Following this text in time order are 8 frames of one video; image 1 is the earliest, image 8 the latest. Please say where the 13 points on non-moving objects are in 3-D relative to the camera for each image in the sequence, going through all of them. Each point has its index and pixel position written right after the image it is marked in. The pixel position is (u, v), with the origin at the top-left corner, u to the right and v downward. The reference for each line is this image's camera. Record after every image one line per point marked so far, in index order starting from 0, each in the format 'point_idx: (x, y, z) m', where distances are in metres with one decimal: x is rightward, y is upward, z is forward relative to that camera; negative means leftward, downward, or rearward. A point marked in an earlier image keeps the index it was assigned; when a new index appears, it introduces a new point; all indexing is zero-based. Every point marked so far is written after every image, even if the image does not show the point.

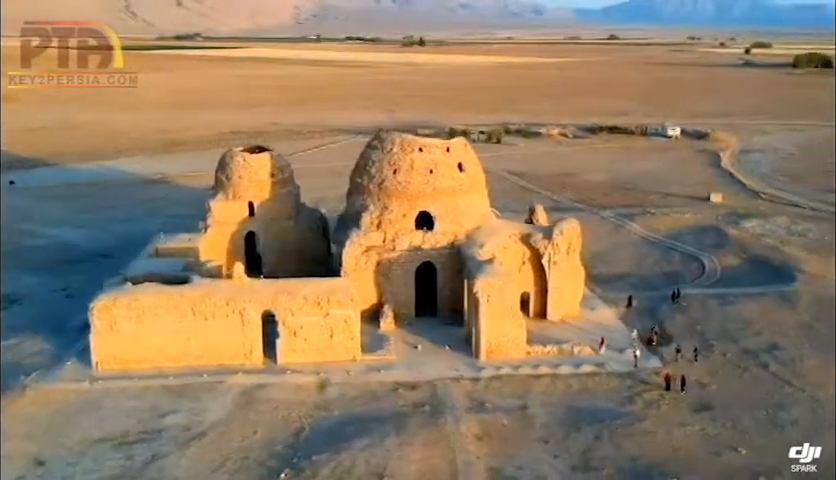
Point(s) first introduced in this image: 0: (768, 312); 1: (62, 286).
0: (+7.6, -1.5, +17.5) m
1: (-8.7, -1.1, +19.9) m
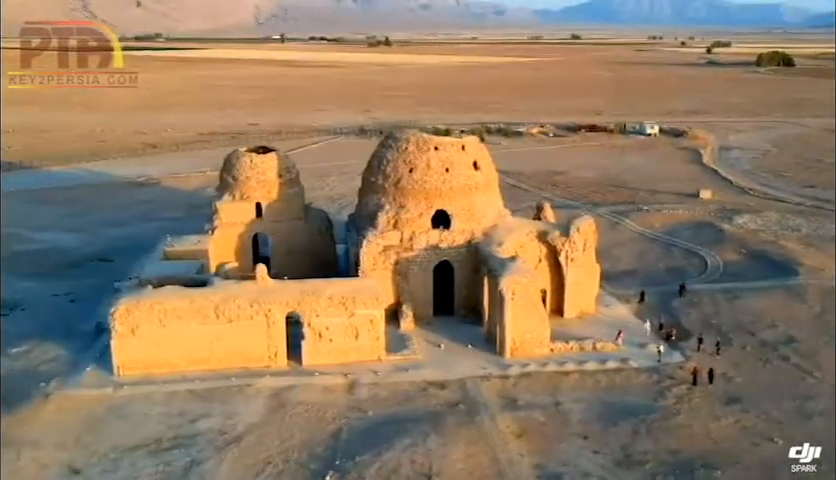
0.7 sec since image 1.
0: (+7.9, -1.4, +17.8) m
1: (-8.5, -1.2, +19.5) m
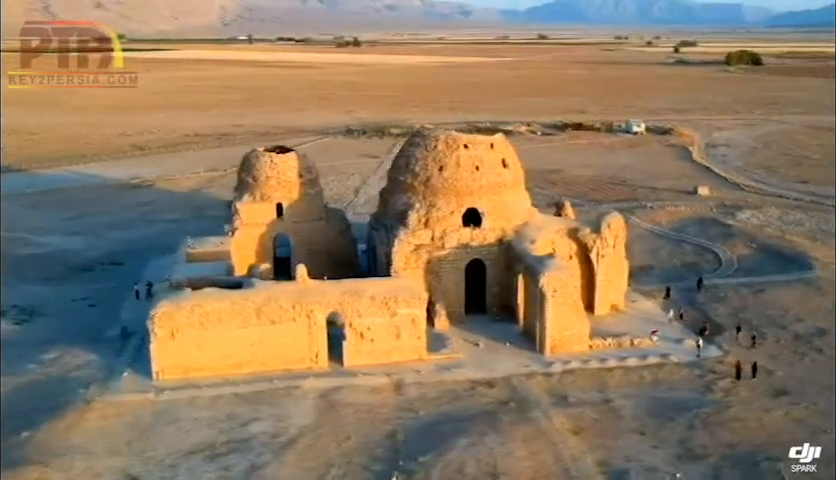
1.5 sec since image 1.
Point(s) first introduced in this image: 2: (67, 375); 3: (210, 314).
0: (+8.5, -1.3, +18.0) m
1: (-7.9, -1.3, +19.1) m
2: (-6.2, -2.4, +14.3) m
3: (-3.5, -1.3, +13.8) m
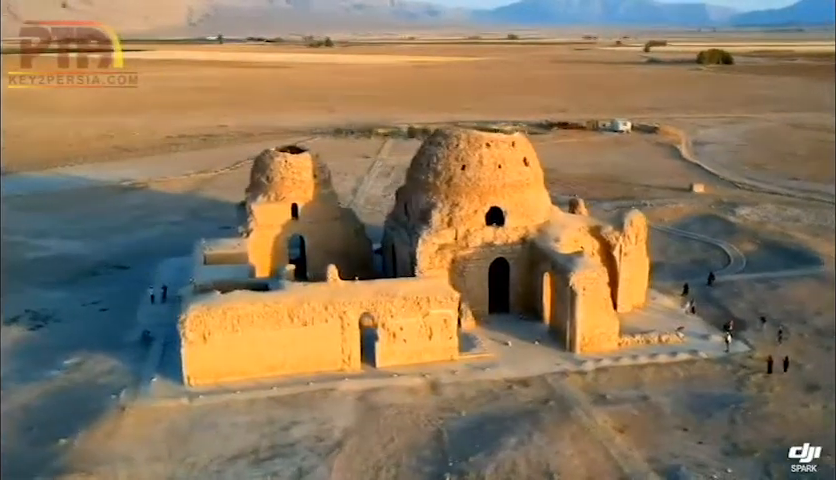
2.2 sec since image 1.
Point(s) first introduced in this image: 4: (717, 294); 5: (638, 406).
0: (+9.0, -1.2, +18.3) m
1: (-7.5, -1.4, +18.7) m
2: (-5.6, -2.4, +14.0) m
3: (-2.9, -1.3, +13.6) m
4: (+6.8, -1.2, +18.4) m
5: (+3.5, -2.6, +12.9) m
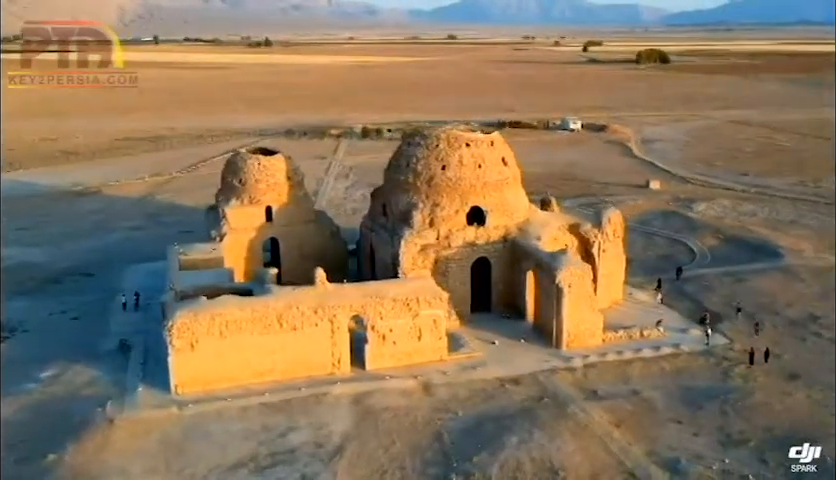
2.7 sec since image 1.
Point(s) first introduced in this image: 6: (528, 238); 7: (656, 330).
0: (+8.5, -1.1, +18.8) m
1: (-8.0, -1.5, +18.1) m
2: (-5.7, -2.6, +13.6) m
3: (-3.1, -1.4, +13.3) m
4: (+6.3, -1.1, +18.8) m
5: (+3.4, -2.6, +13.1) m
6: (+2.2, 0.0, +16.6) m
7: (+4.6, -1.7, +15.7) m
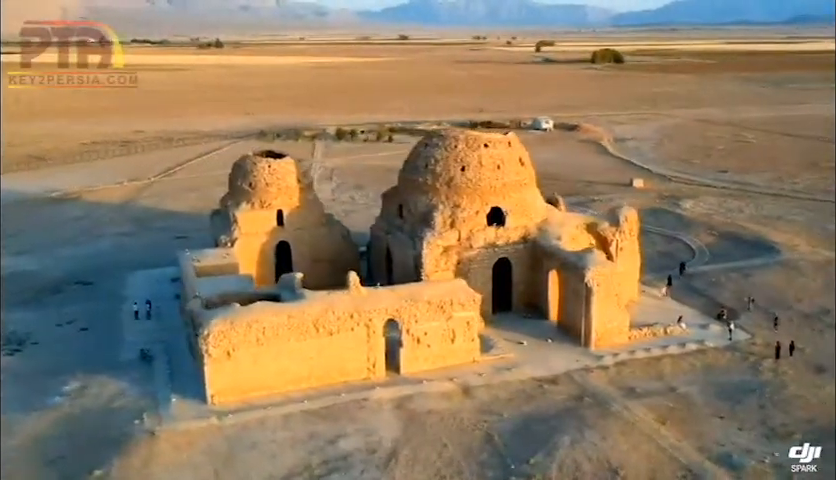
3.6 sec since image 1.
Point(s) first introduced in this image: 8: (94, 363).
0: (+8.8, -0.9, +19.2) m
1: (-7.6, -1.7, +17.6) m
2: (-5.1, -2.7, +13.2) m
3: (-2.4, -1.4, +13.1) m
4: (+6.6, -1.0, +19.1) m
5: (+4.1, -2.6, +13.2) m
6: (+2.7, 0.0, +16.6) m
7: (+5.1, -1.7, +15.9) m
8: (-6.0, -2.3, +15.0) m
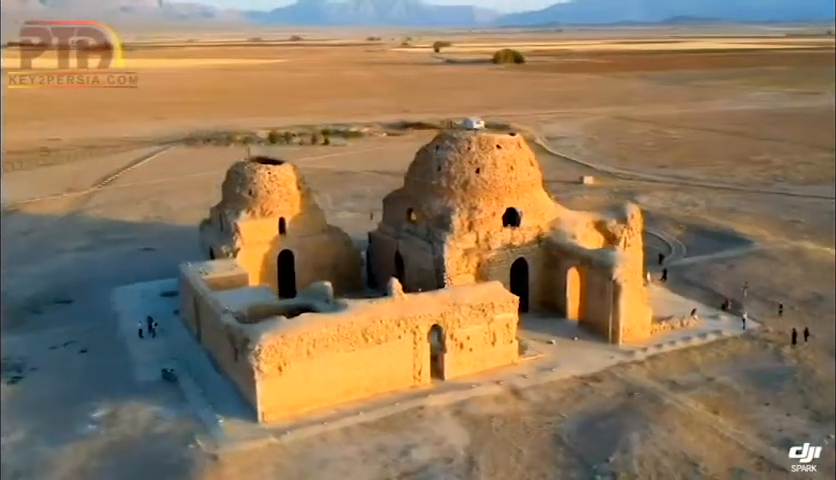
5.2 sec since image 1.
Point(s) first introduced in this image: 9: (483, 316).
0: (+8.8, -0.7, +20.2) m
1: (-7.3, -2.0, +16.5) m
2: (-4.1, -2.9, +12.4) m
3: (-1.5, -1.6, +12.6) m
4: (+6.6, -0.9, +19.7) m
5: (+4.9, -2.5, +13.6) m
6: (+3.0, +0.1, +16.8) m
7: (+5.6, -1.6, +16.4) m
8: (-5.3, -2.6, +14.1) m
9: (+1.1, -1.3, +14.0) m
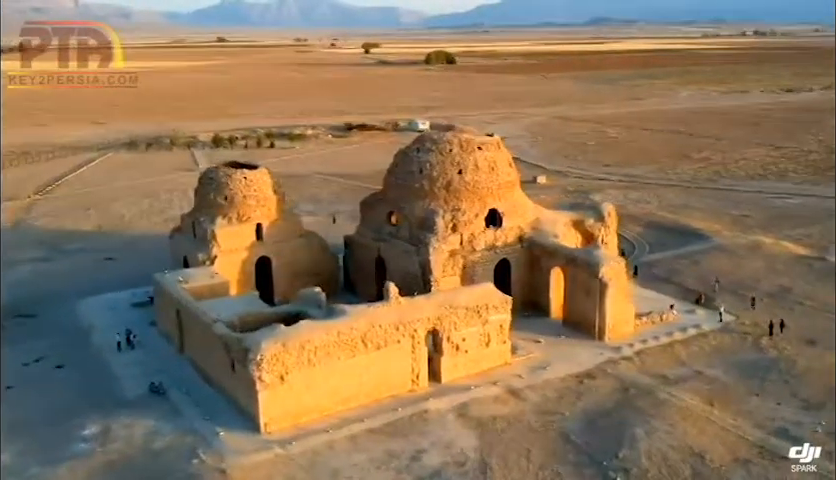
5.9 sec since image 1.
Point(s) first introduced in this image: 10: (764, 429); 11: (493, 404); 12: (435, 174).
0: (+8.1, -0.6, +20.8) m
1: (-7.5, -2.3, +15.8) m
2: (-4.0, -3.1, +12.0) m
3: (-1.5, -1.7, +12.4) m
4: (+6.0, -0.8, +20.2) m
5: (+4.9, -2.4, +14.0) m
6: (+2.6, +0.1, +17.0) m
7: (+5.3, -1.5, +16.8) m
8: (-5.3, -2.7, +13.6) m
9: (+1.0, -1.3, +14.0) m
10: (+5.2, -2.9, +12.3) m
11: (+1.2, -2.7, +13.1) m
12: (+0.4, +1.3, +16.5) m
